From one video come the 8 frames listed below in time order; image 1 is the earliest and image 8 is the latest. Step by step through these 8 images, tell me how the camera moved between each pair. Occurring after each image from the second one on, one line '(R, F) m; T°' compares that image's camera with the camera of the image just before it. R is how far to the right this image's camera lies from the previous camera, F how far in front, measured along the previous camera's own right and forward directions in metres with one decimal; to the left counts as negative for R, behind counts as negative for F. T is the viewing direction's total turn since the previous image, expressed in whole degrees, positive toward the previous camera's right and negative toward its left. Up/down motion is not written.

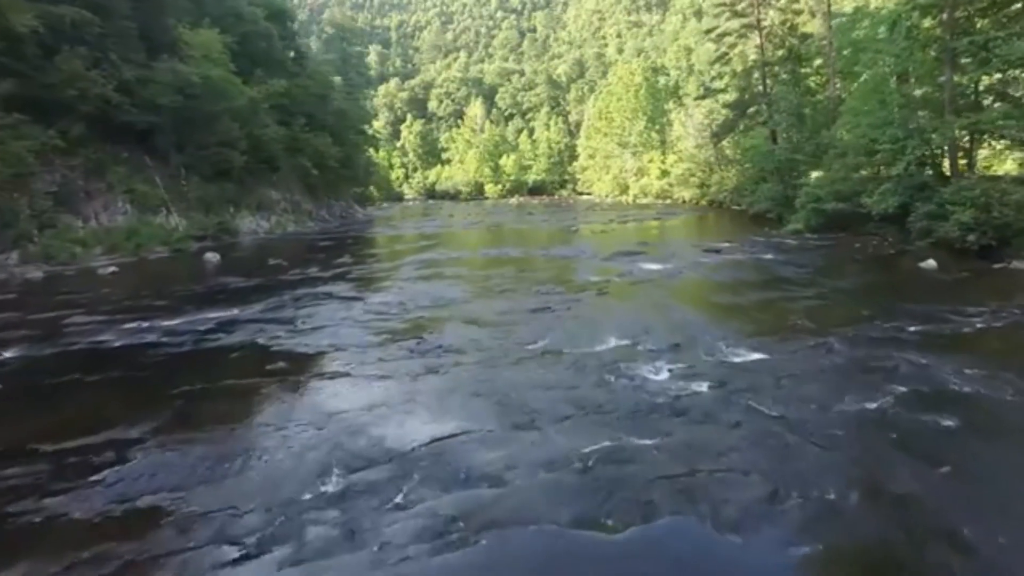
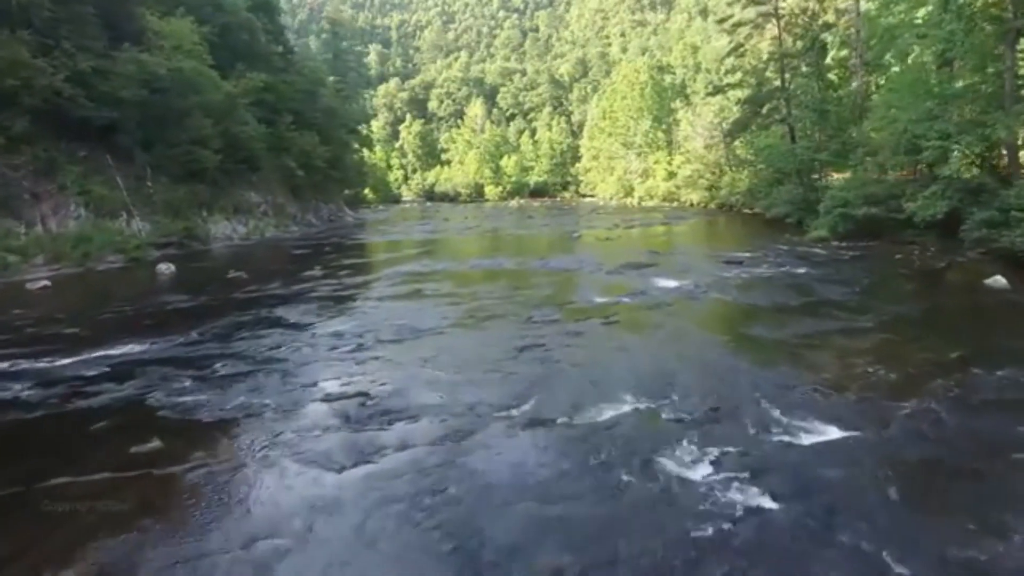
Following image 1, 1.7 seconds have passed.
(+0.3, +2.7) m; 0°
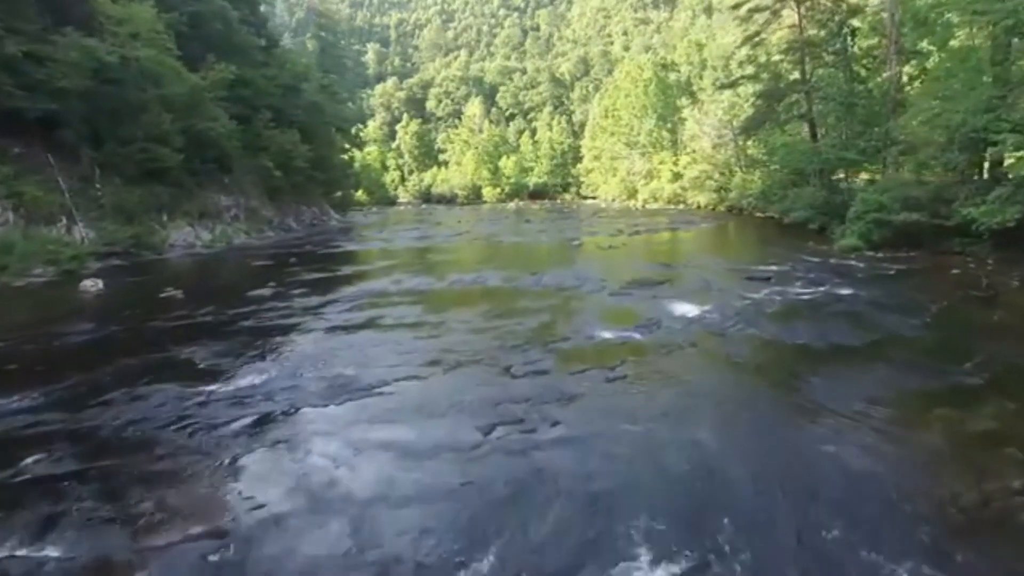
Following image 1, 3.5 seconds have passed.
(+0.4, +3.1) m; 0°
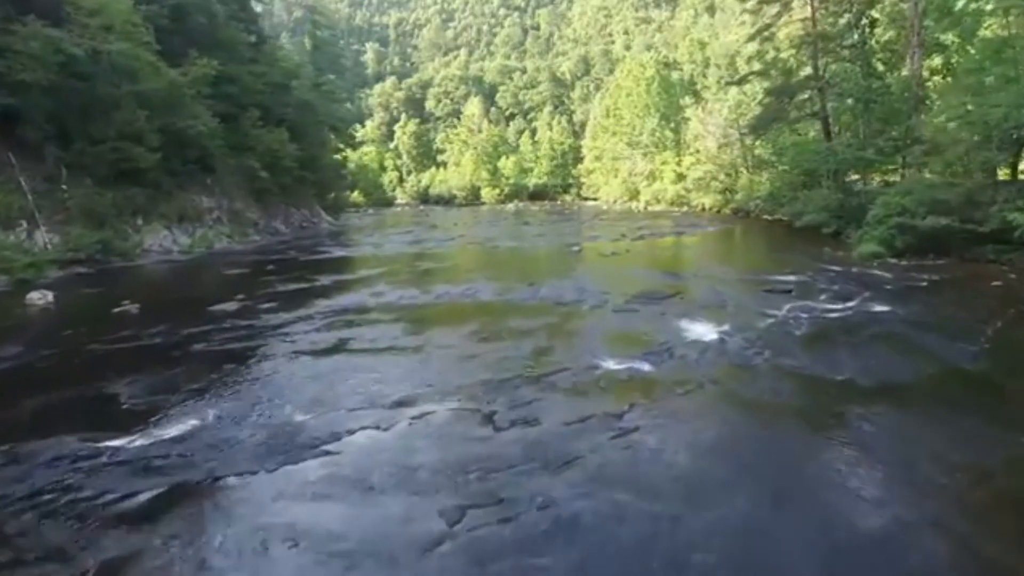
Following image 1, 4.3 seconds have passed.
(+0.2, +1.7) m; 0°
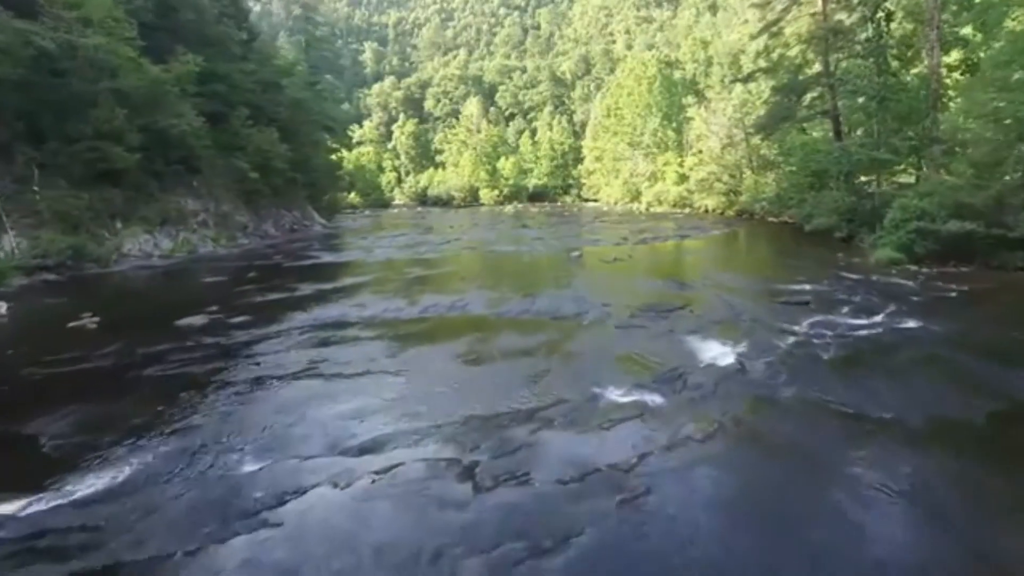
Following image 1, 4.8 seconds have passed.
(+0.1, +1.2) m; 0°
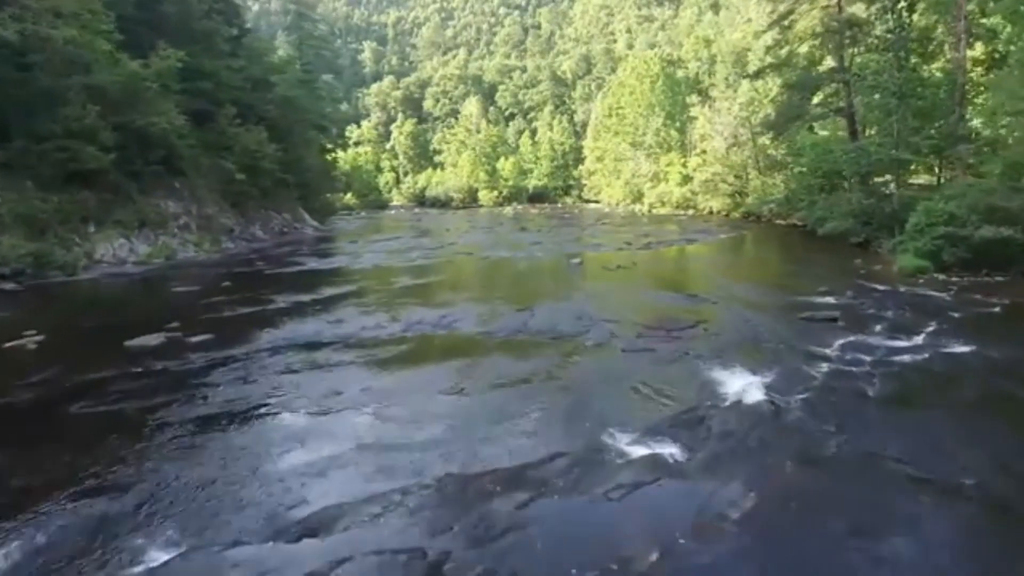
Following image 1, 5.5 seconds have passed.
(+0.1, +1.5) m; 0°
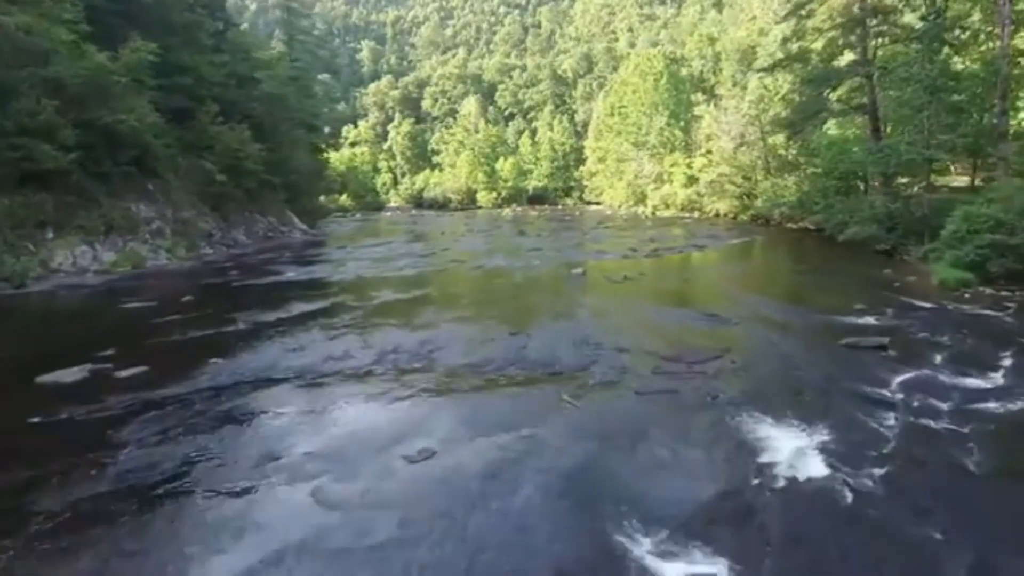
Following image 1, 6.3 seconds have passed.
(+0.1, +2.0) m; 0°
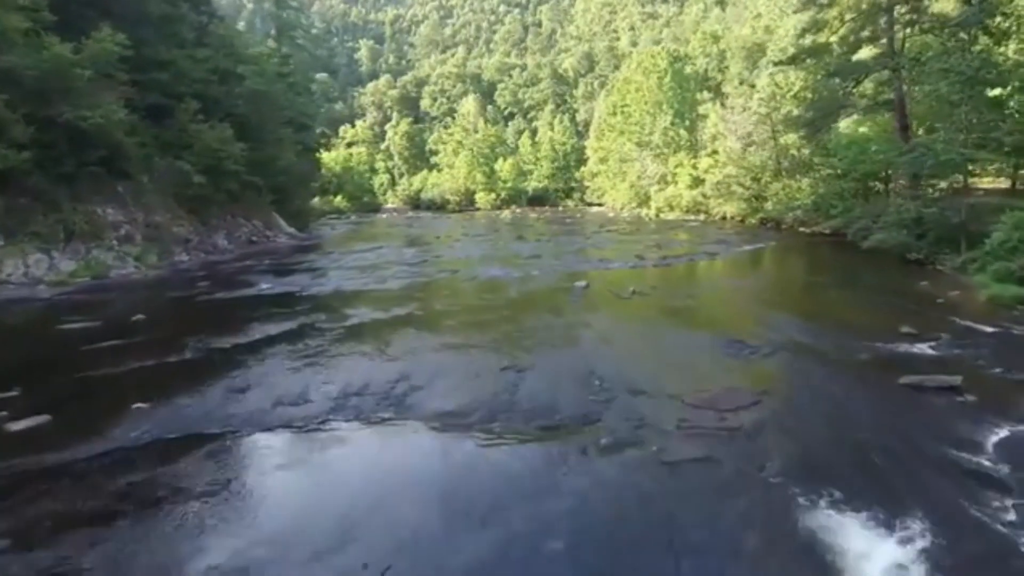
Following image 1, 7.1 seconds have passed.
(+0.1, +2.0) m; 0°
